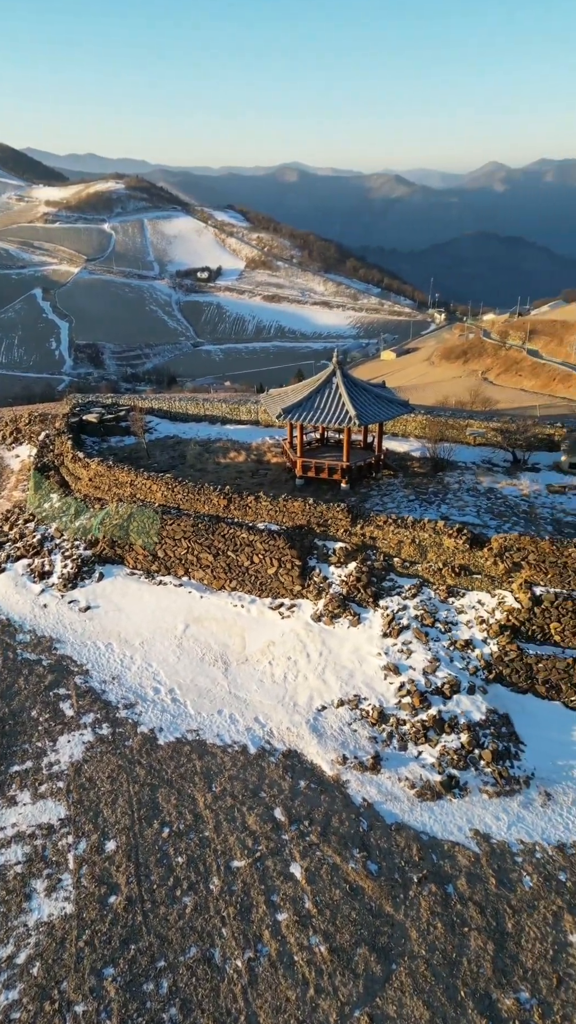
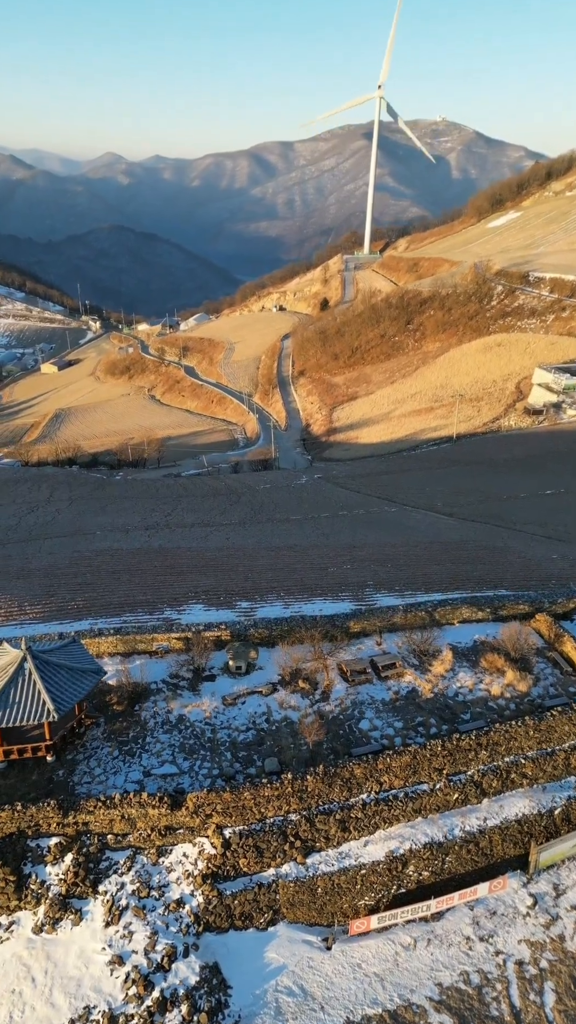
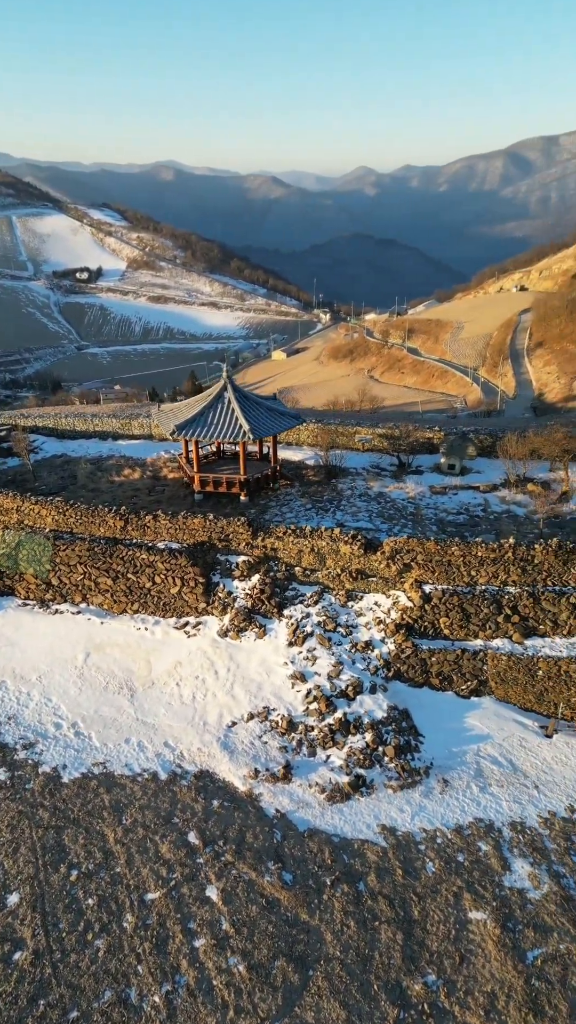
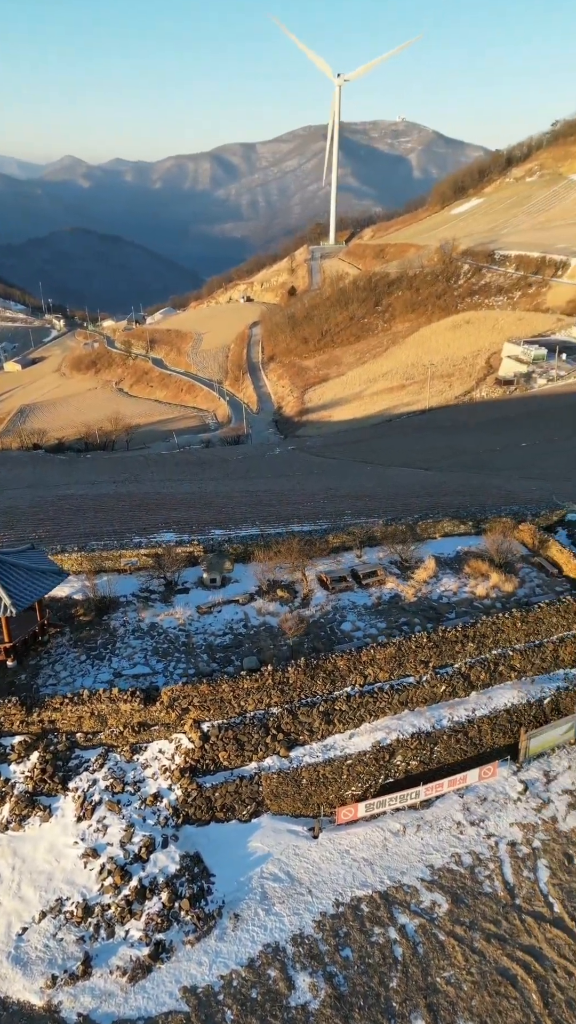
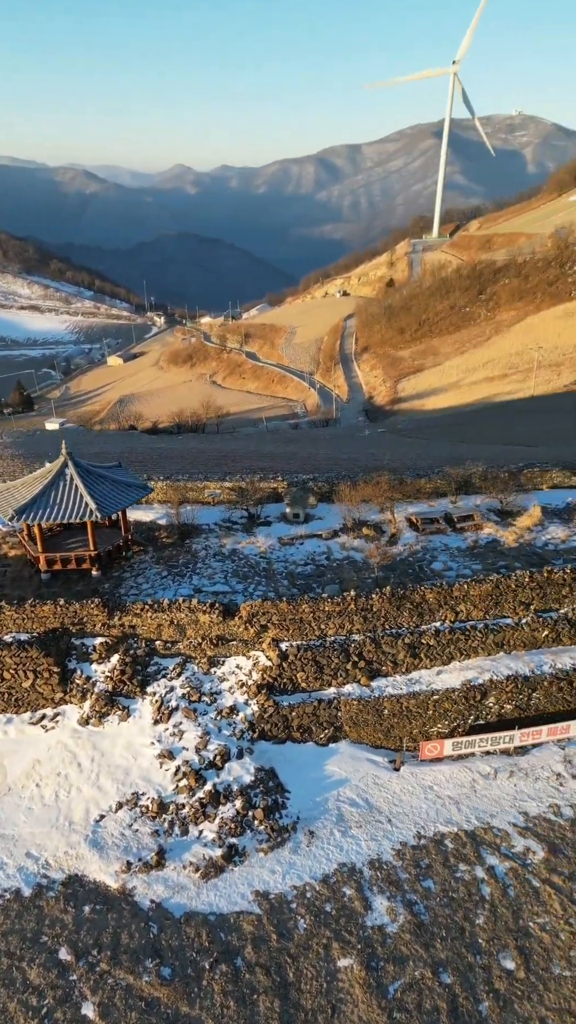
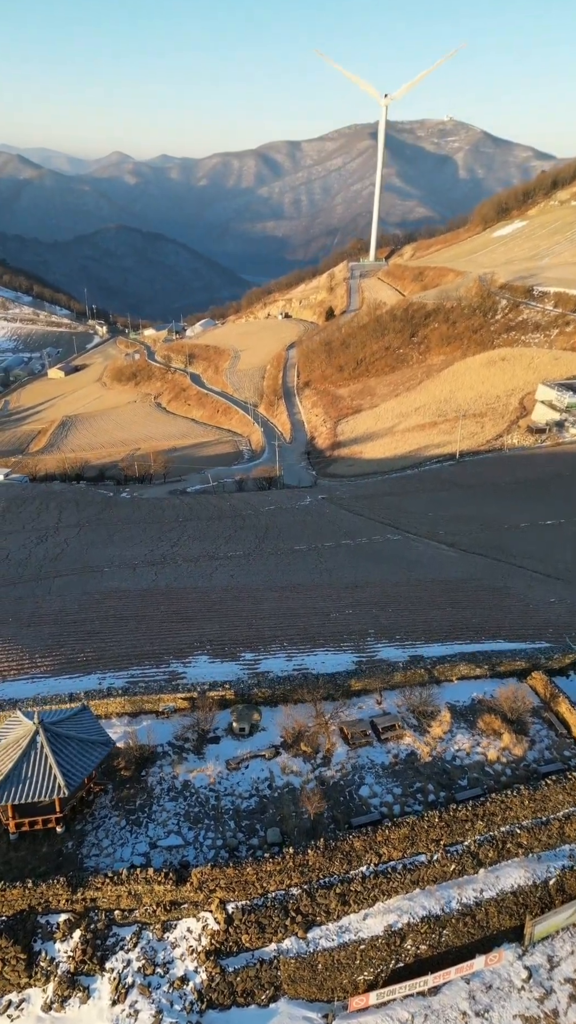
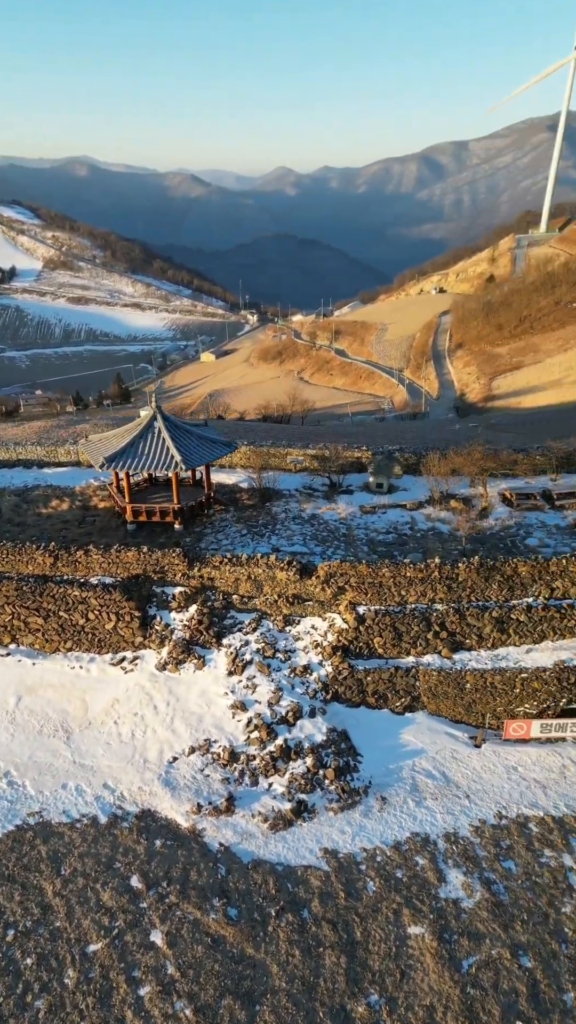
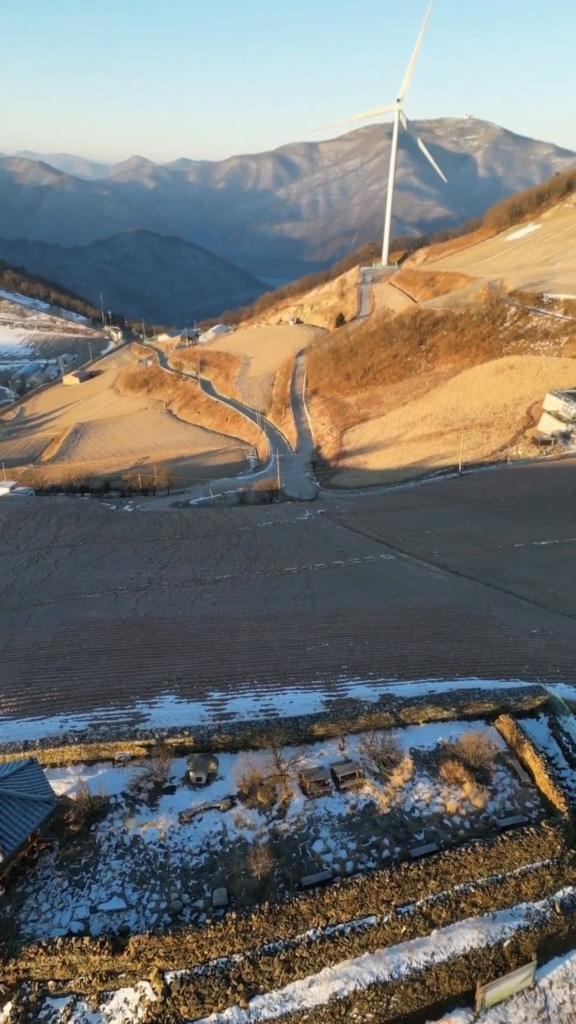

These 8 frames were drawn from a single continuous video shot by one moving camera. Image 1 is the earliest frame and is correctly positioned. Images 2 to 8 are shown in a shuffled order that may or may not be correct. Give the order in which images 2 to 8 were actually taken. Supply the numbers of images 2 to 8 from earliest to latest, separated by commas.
3, 7, 5, 4, 2, 6, 8
